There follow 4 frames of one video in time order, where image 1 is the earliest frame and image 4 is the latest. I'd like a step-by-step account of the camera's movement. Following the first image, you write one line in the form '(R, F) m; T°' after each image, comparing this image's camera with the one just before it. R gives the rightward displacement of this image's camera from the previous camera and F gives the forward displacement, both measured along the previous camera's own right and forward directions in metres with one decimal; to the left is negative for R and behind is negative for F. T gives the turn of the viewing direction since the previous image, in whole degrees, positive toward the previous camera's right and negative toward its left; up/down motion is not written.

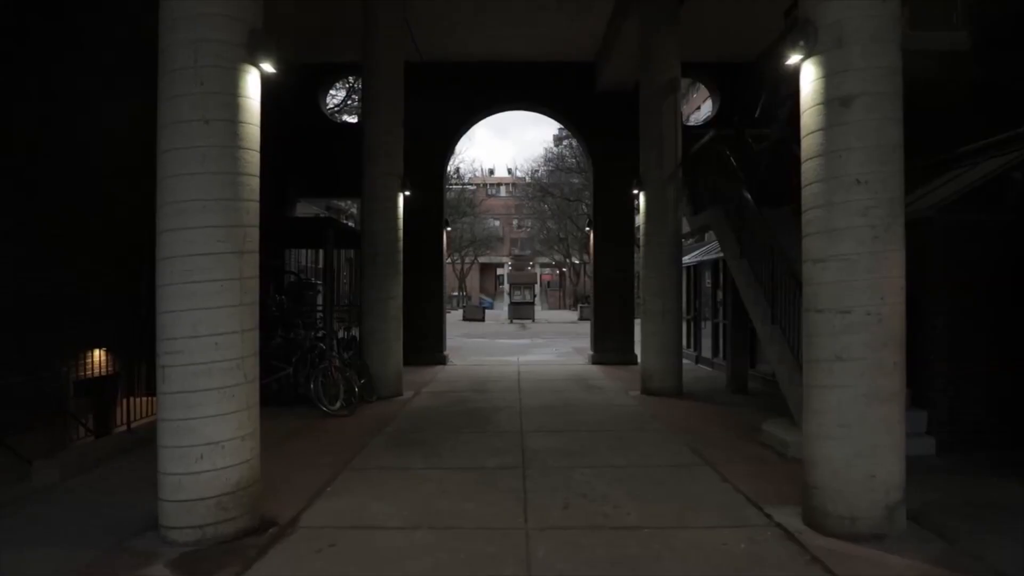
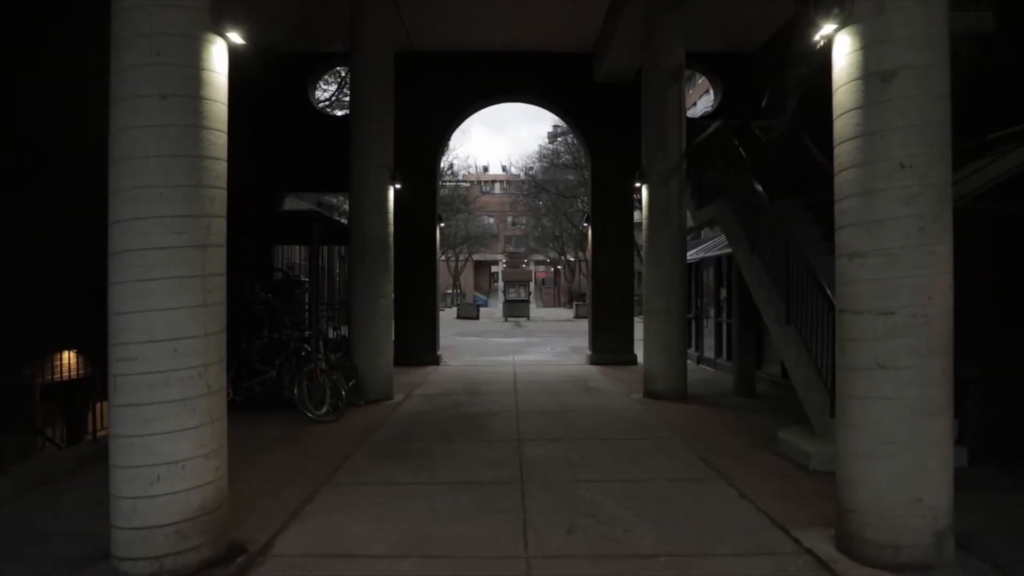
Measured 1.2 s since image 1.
(0.0, +0.5) m; 0°
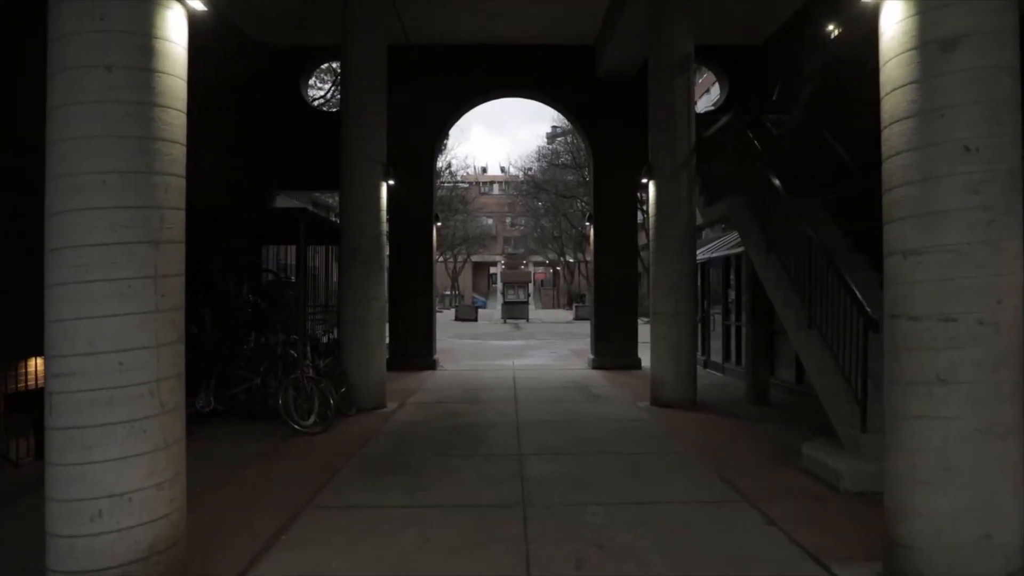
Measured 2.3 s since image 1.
(0.0, +0.5) m; 0°
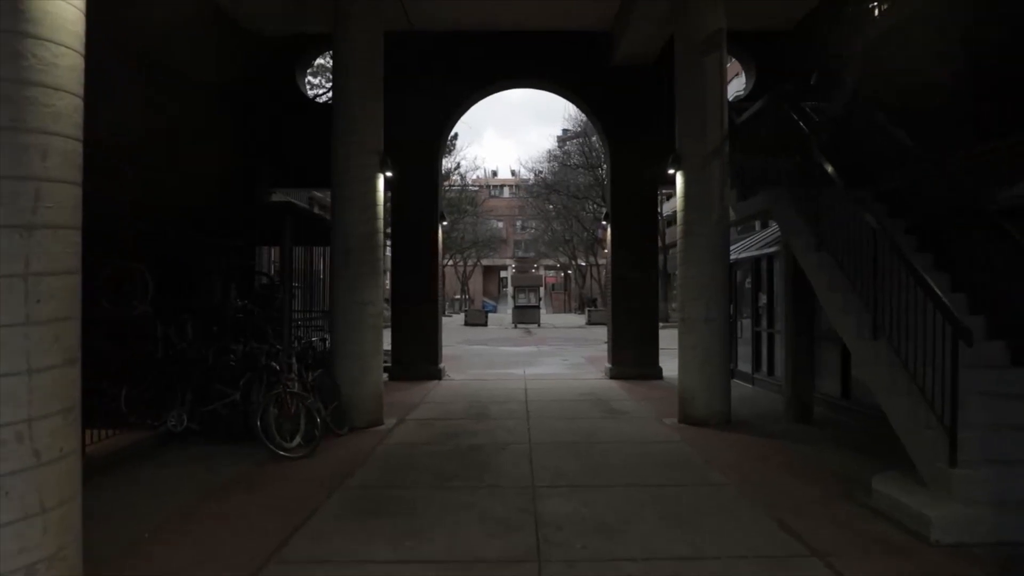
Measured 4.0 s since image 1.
(0.0, +1.0) m; -1°
